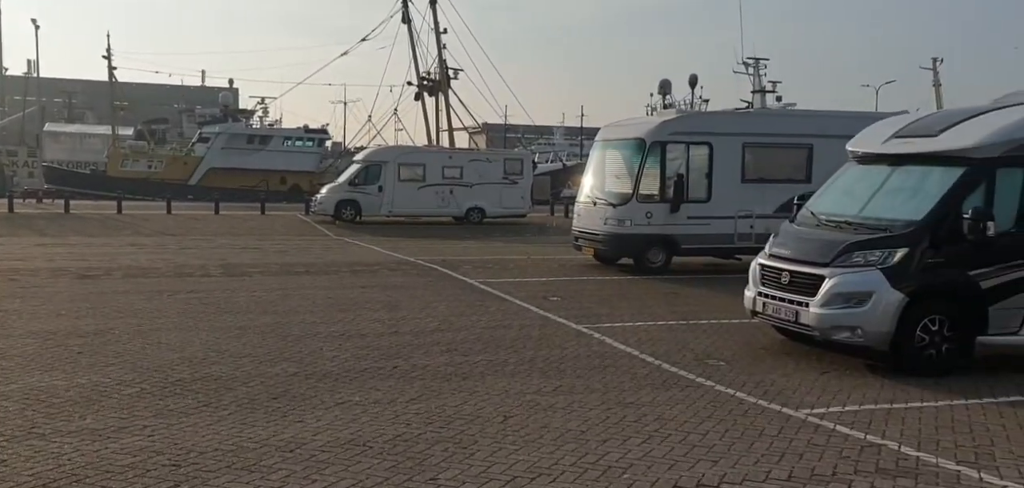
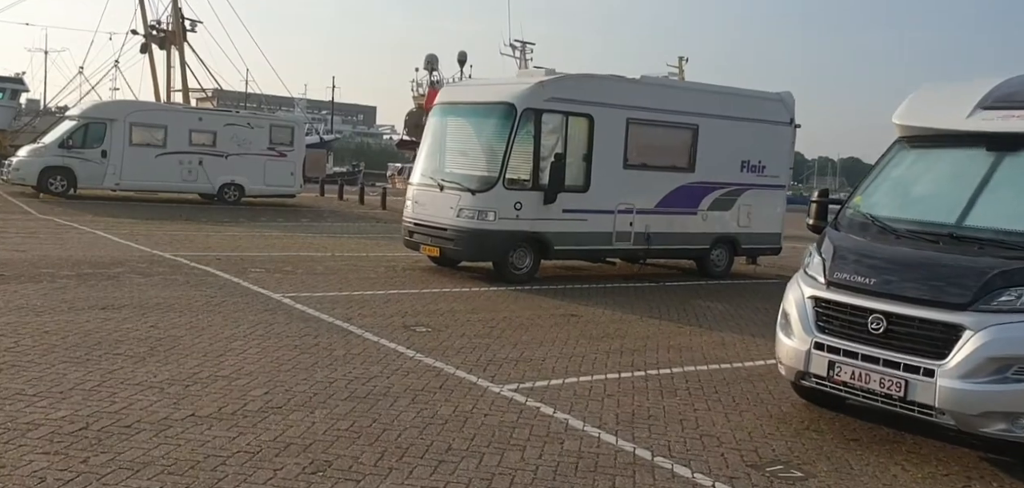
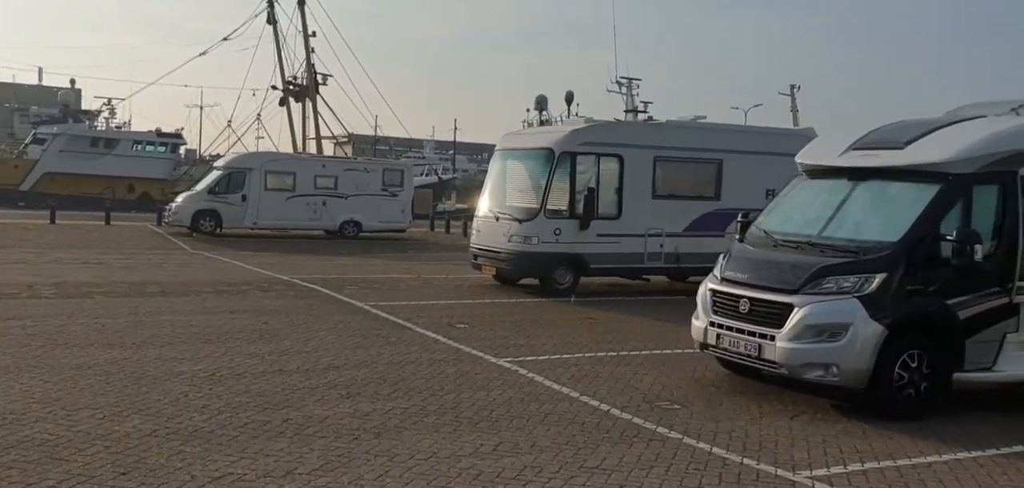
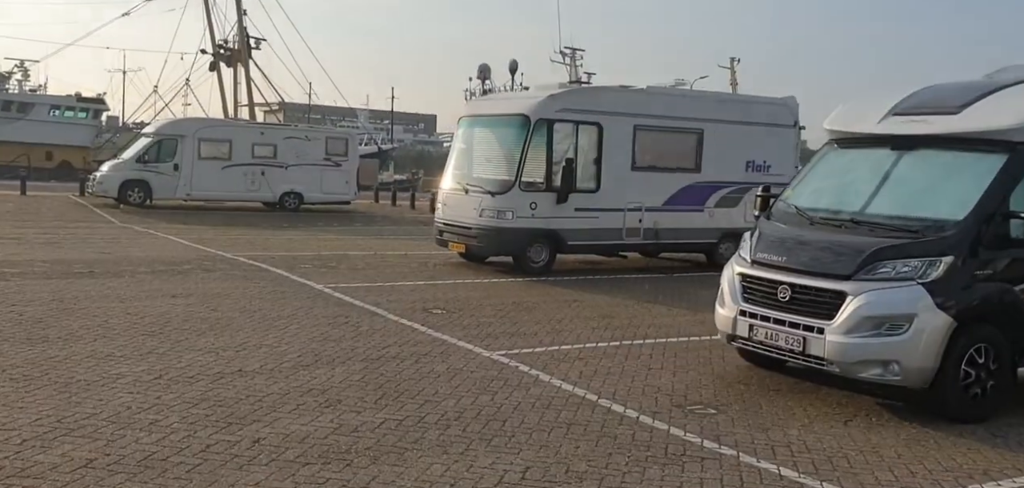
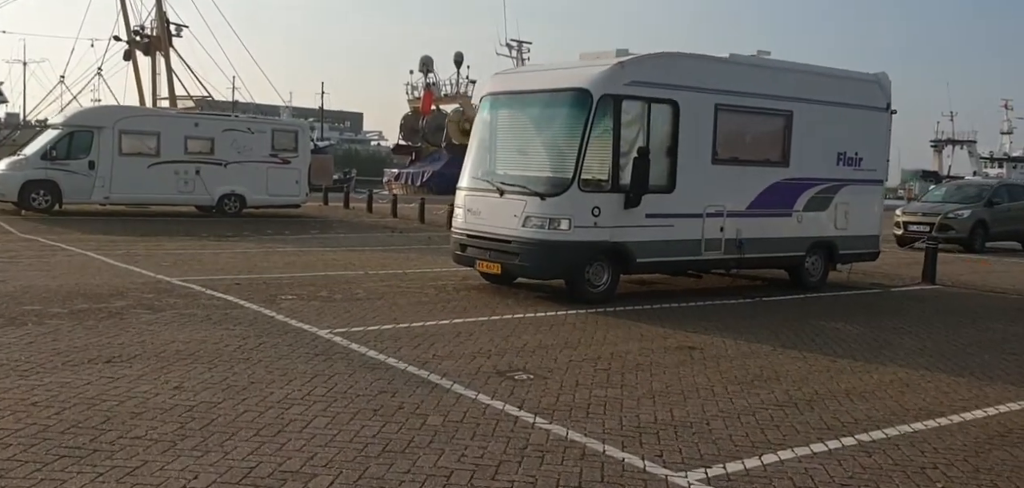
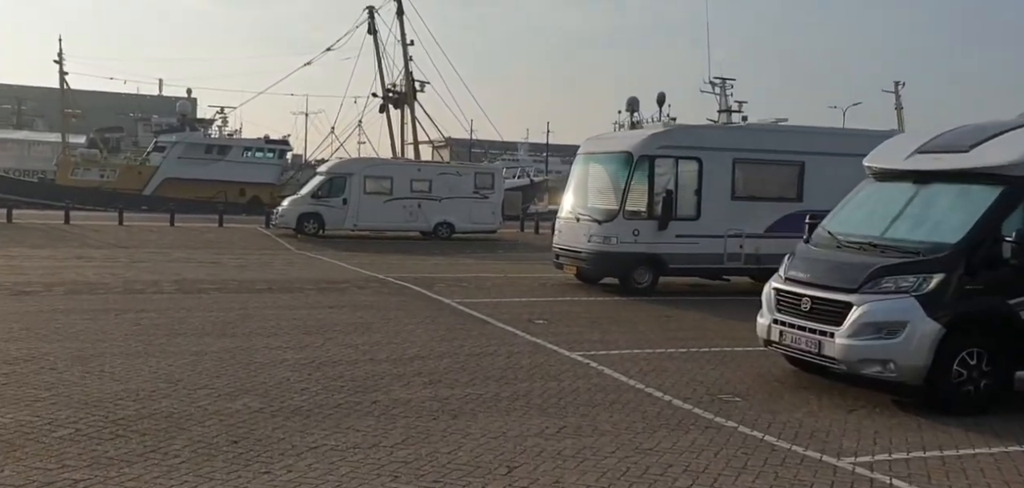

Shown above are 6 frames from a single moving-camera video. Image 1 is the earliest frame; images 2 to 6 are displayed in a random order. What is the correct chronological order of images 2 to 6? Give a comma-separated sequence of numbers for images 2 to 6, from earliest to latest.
6, 3, 4, 2, 5
